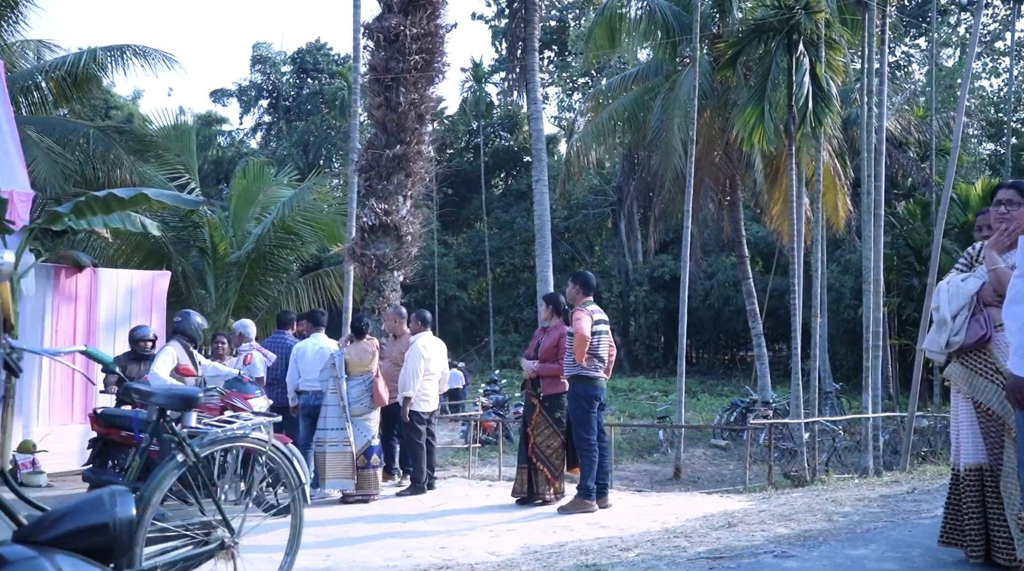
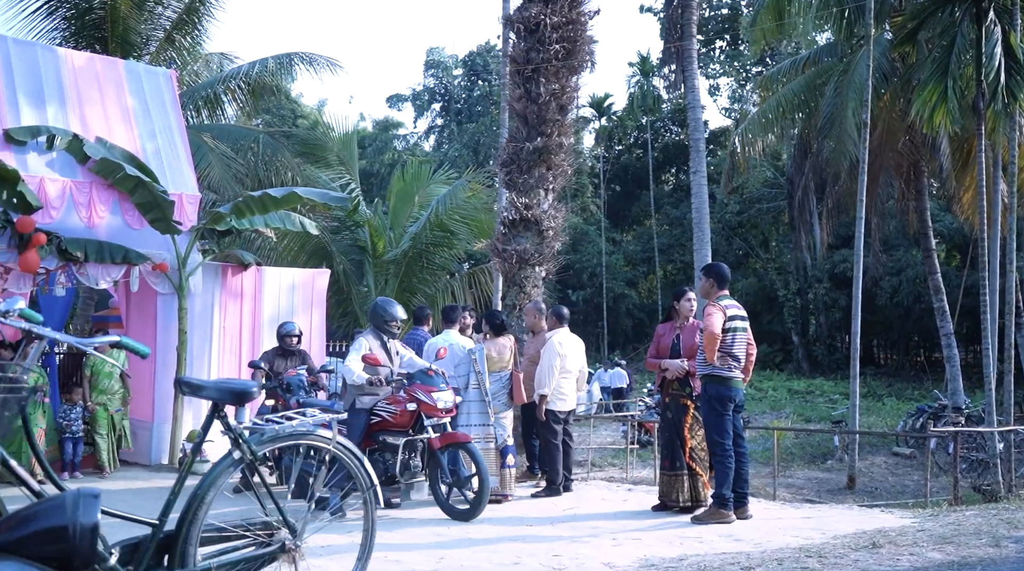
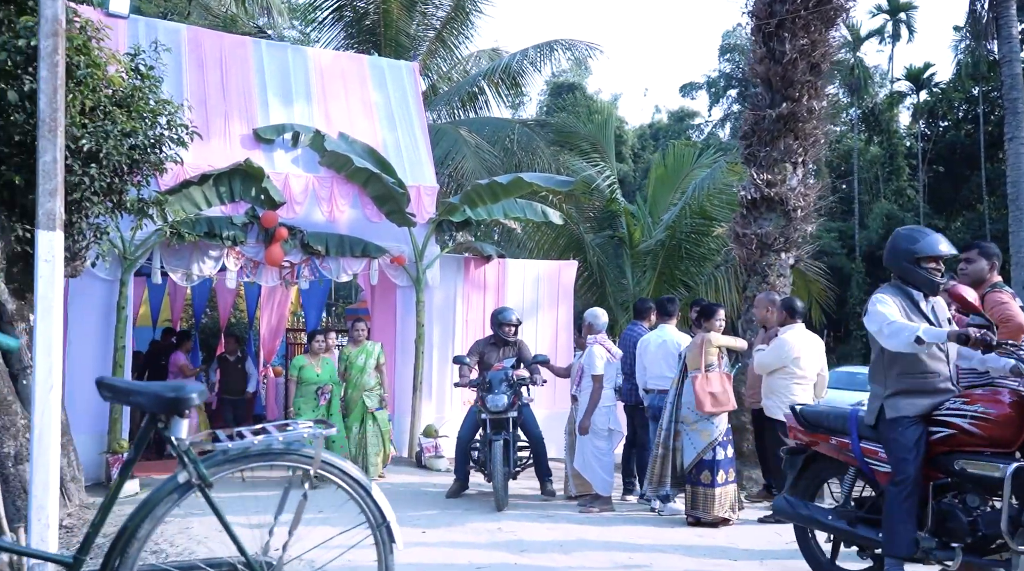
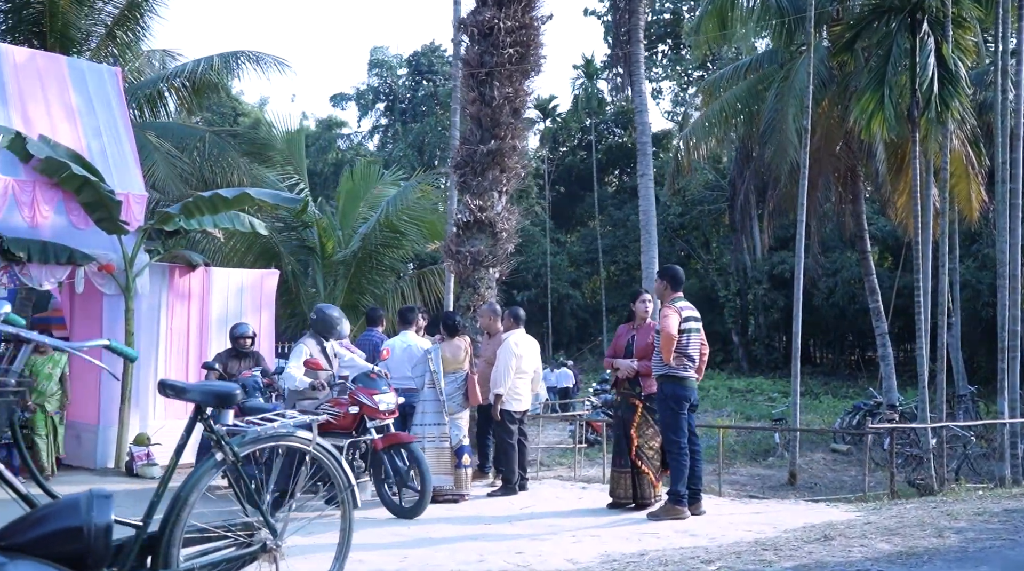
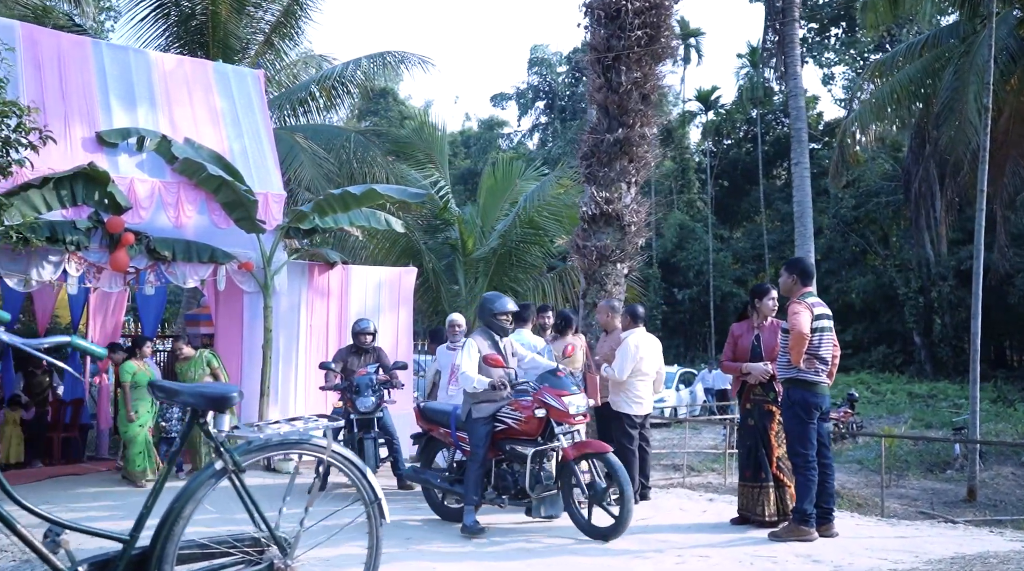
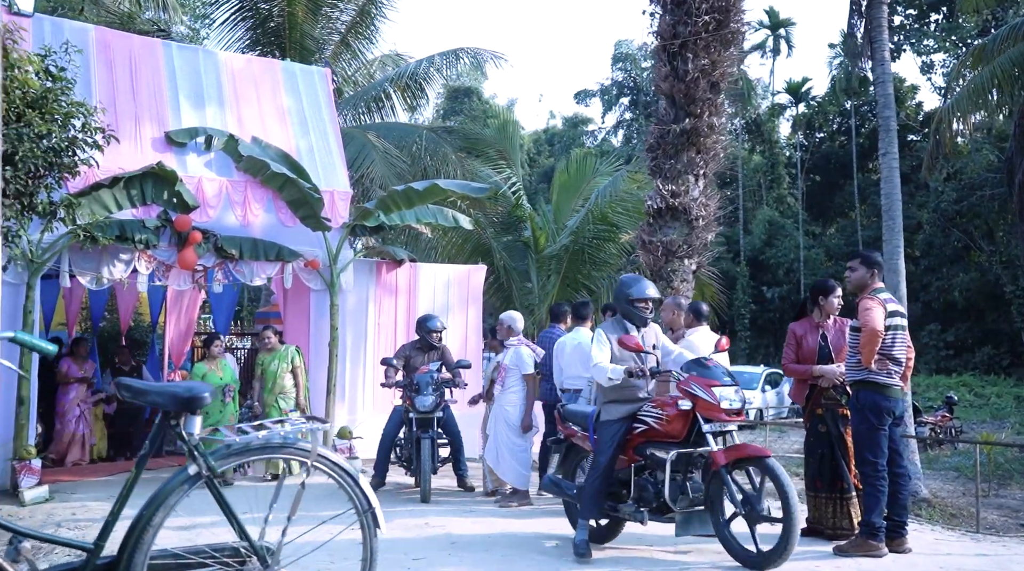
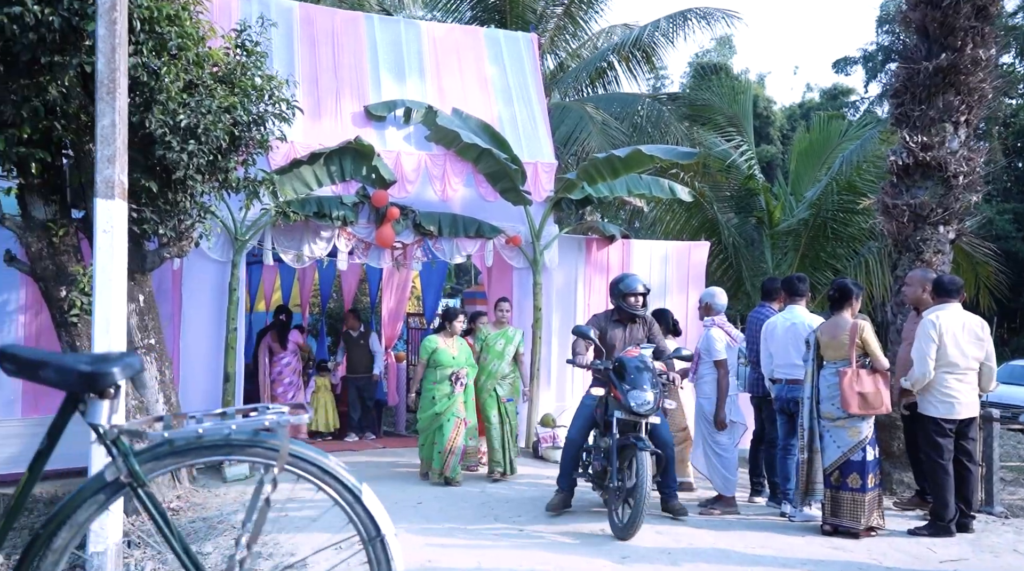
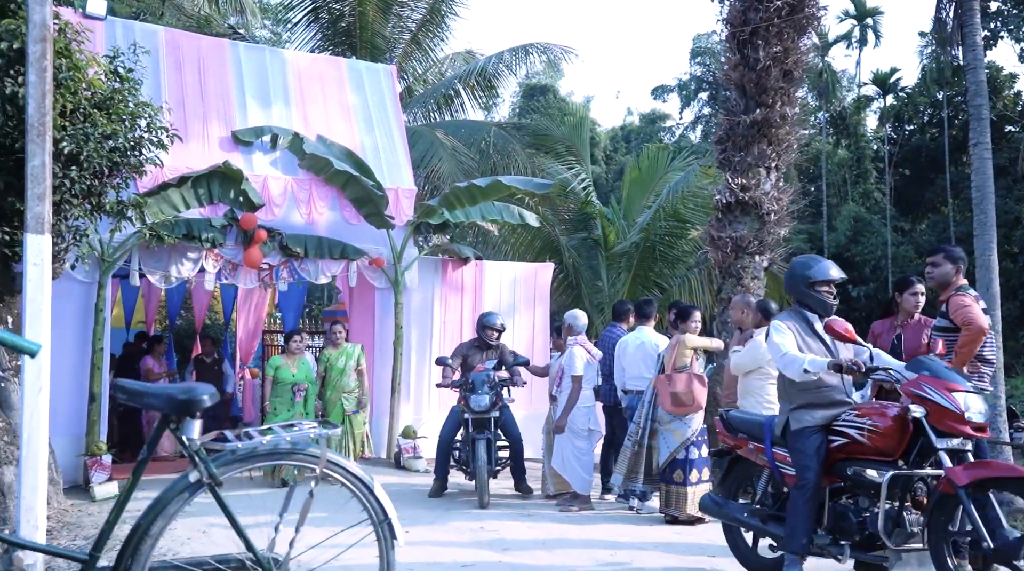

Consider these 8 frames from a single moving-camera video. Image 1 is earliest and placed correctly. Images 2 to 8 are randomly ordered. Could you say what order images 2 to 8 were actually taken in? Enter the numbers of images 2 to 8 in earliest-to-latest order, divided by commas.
4, 2, 5, 6, 8, 3, 7
